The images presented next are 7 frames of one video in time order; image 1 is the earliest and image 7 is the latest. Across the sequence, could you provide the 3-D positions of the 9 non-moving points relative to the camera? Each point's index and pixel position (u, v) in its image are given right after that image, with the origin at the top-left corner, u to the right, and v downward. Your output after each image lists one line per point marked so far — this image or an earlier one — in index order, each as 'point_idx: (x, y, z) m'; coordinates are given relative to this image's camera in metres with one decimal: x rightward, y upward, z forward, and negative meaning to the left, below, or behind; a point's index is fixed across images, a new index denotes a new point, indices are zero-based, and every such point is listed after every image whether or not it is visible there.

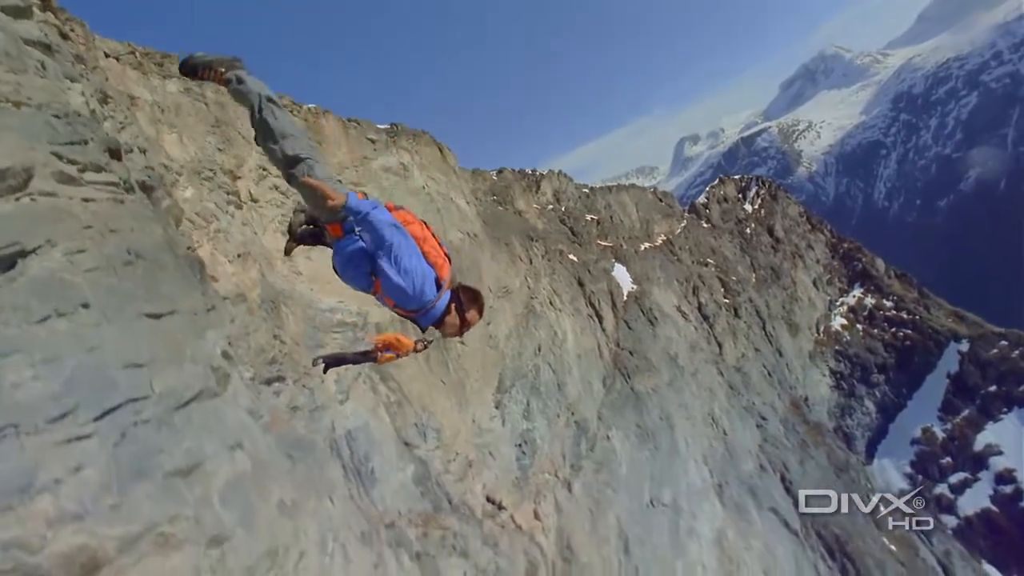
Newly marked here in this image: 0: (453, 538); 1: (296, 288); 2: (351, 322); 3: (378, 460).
0: (-1.4, -5.8, +11.7) m
1: (-5.2, +0.1, +11.9) m
2: (-4.0, -0.9, +12.5) m
3: (-3.0, -3.9, +11.3) m
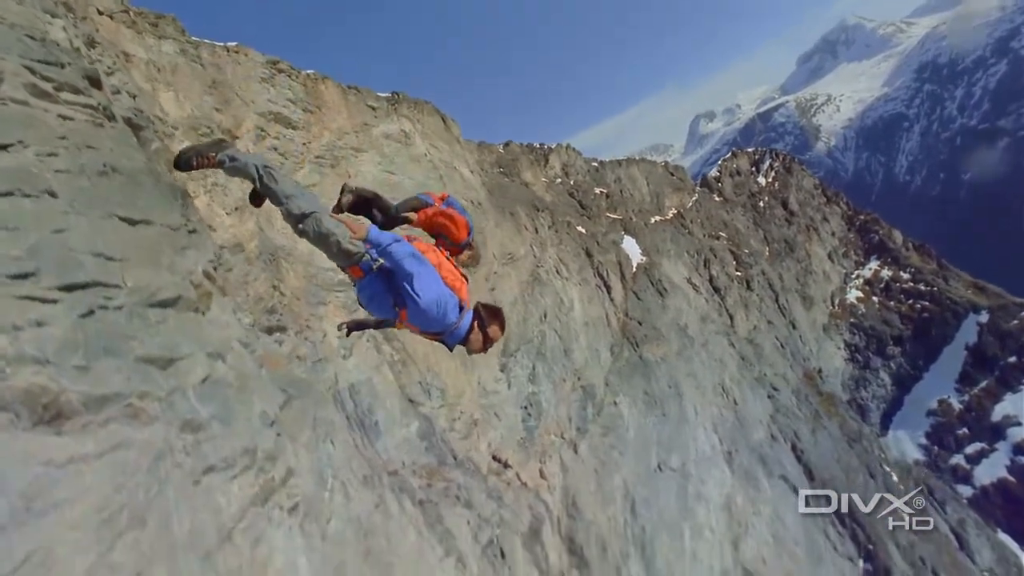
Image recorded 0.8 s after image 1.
0: (-1.4, -4.8, +12.0) m
1: (-5.2, +1.1, +12.0) m
2: (-4.0, +0.1, +12.6) m
3: (-3.0, -2.9, +11.5) m
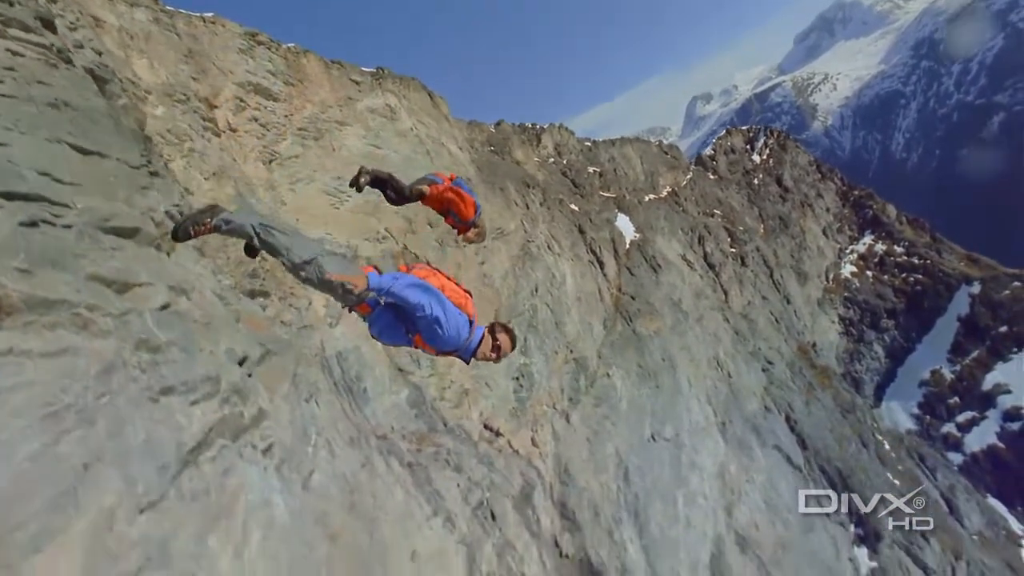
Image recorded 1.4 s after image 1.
0: (-1.6, -4.0, +12.1) m
1: (-5.6, +1.7, +12.0) m
2: (-4.4, +0.9, +12.6) m
3: (-3.3, -2.2, +11.6) m
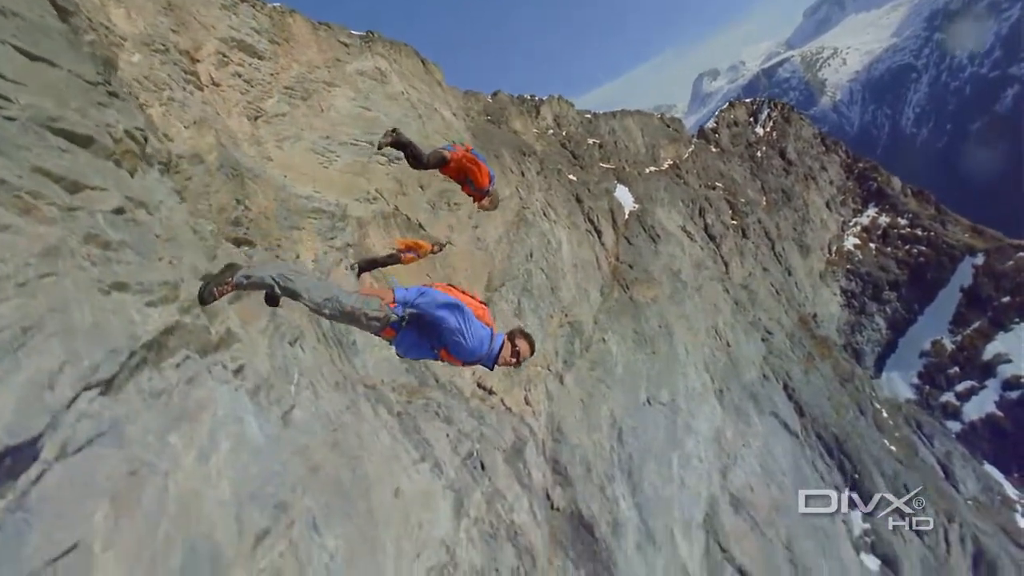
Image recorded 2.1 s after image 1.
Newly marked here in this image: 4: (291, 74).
0: (-1.9, -2.9, +12.3) m
1: (-5.9, +2.8, +11.9) m
2: (-4.7, +2.0, +12.6) m
3: (-3.6, -1.1, +11.7) m
4: (-6.2, +6.0, +13.8) m
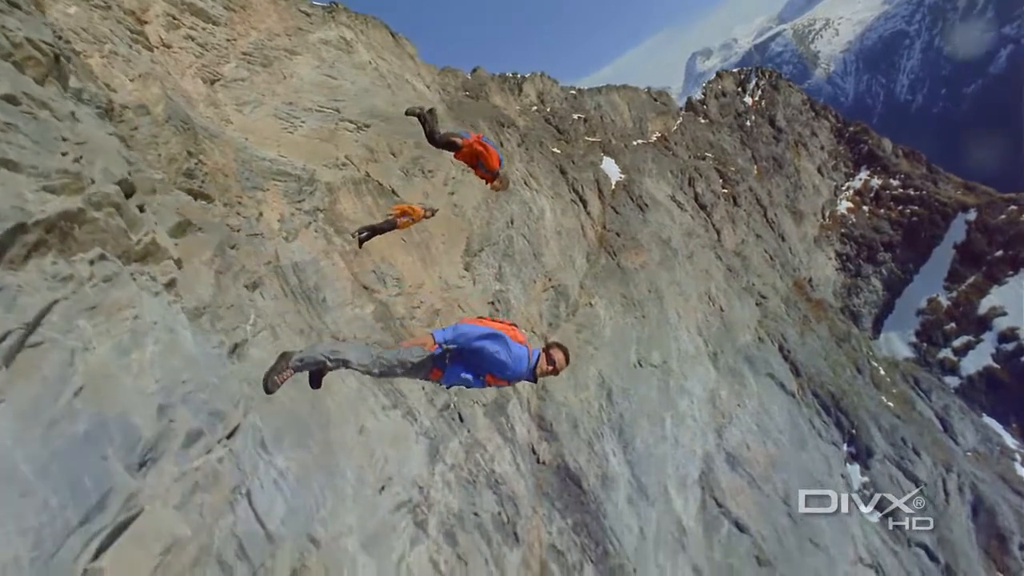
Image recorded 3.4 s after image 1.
0: (-2.5, -1.8, +12.3) m
1: (-6.8, +3.6, +11.9) m
2: (-5.5, +2.9, +12.6) m
3: (-4.3, -0.1, +11.8) m
4: (-7.3, +6.9, +13.7) m
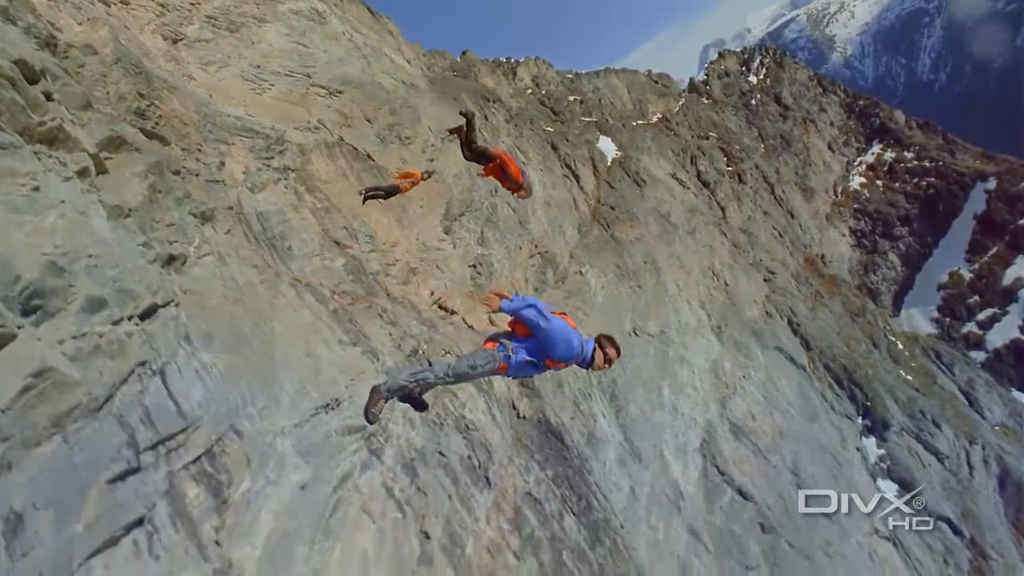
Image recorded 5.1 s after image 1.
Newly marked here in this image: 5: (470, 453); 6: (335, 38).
0: (-3.2, -0.6, +12.5) m
1: (-7.8, +4.7, +12.3) m
2: (-6.5, +4.0, +12.9) m
3: (-5.1, +1.1, +12.0) m
4: (-8.3, +7.9, +14.1) m
5: (-1.0, -3.9, +11.9) m
6: (-6.0, +8.6, +17.0) m
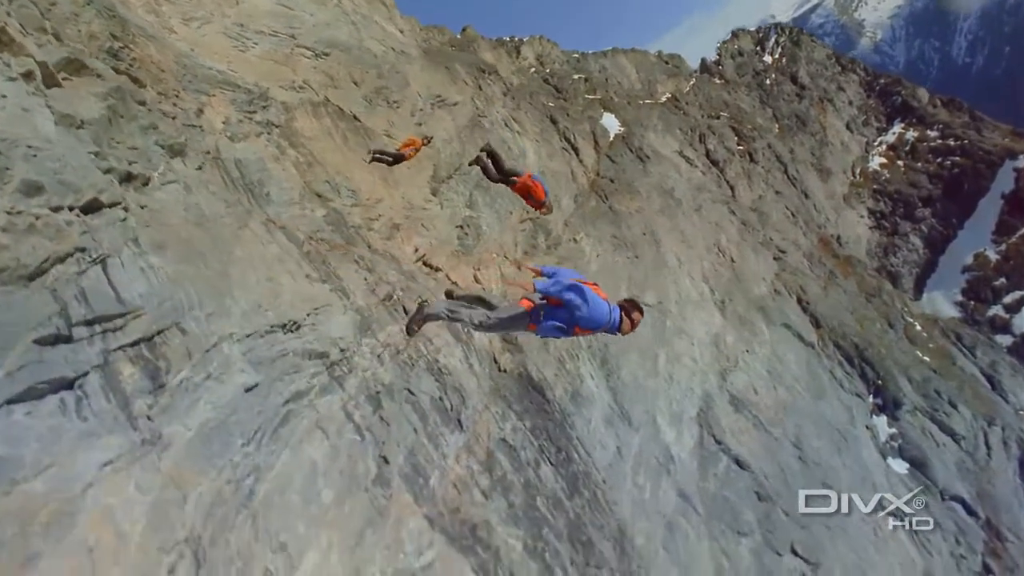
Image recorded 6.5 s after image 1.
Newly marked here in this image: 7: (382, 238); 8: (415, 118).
0: (-3.9, +0.7, +12.8) m
1: (-8.5, +6.0, +12.7) m
2: (-7.1, +5.3, +13.3) m
3: (-5.8, +2.4, +12.4) m
4: (-8.9, +9.3, +14.5) m
5: (-1.7, -2.6, +12.1) m
6: (-6.5, +9.9, +17.3) m
7: (-3.9, +1.6, +14.4) m
8: (-3.5, +6.2, +18.6) m
